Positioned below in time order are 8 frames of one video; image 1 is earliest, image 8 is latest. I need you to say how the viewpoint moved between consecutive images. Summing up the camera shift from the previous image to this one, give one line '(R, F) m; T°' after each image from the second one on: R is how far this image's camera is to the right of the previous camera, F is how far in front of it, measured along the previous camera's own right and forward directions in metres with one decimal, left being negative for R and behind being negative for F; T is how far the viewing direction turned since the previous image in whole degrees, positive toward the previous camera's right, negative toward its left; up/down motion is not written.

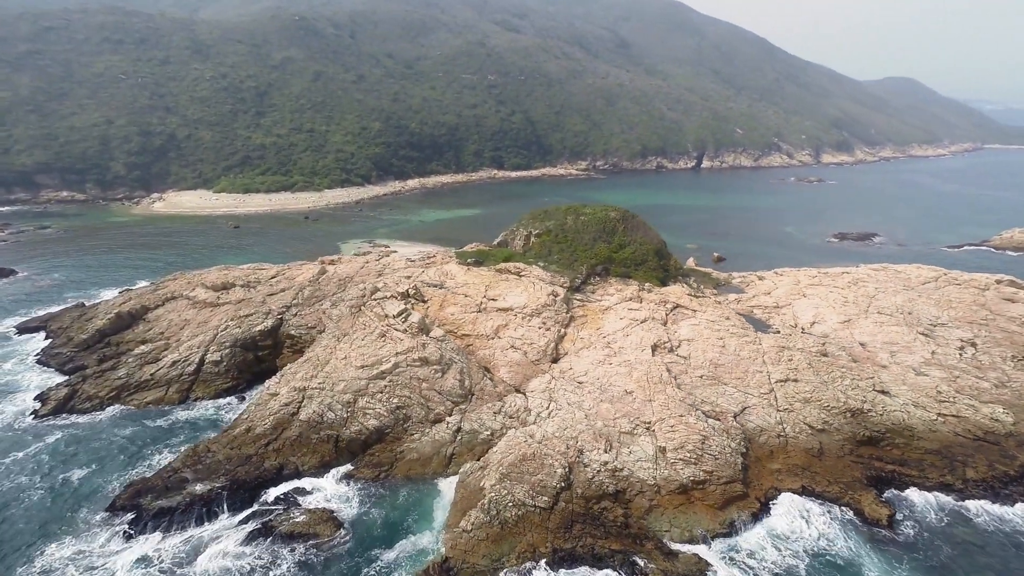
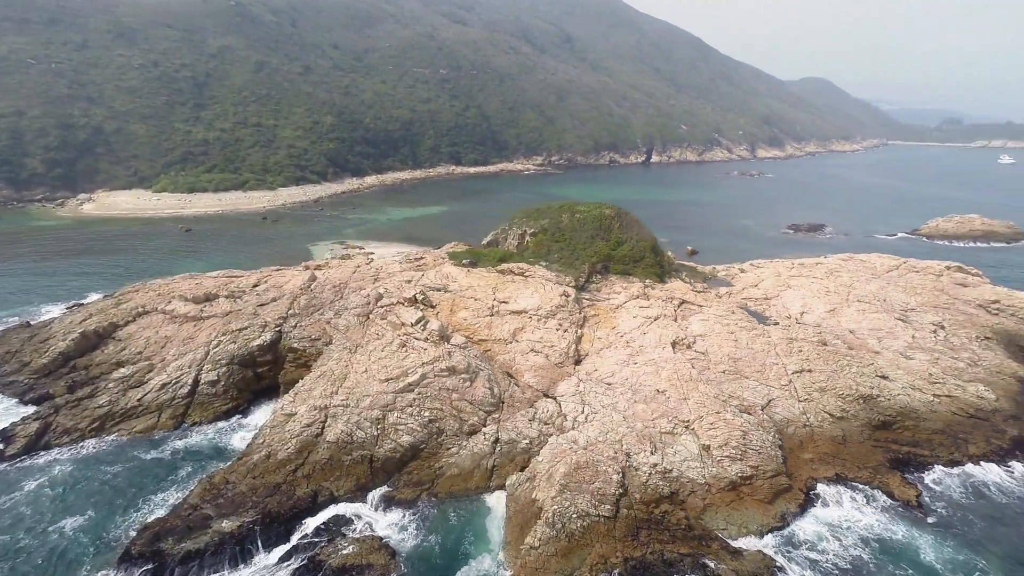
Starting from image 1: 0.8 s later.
(-3.5, +0.8) m; +6°
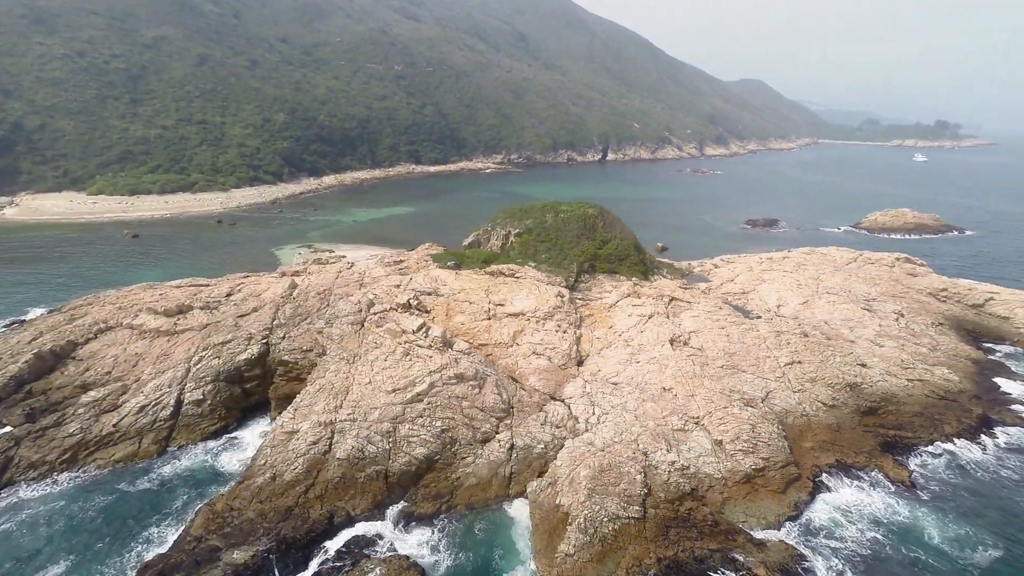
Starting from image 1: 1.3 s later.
(-2.2, +0.4) m; +5°
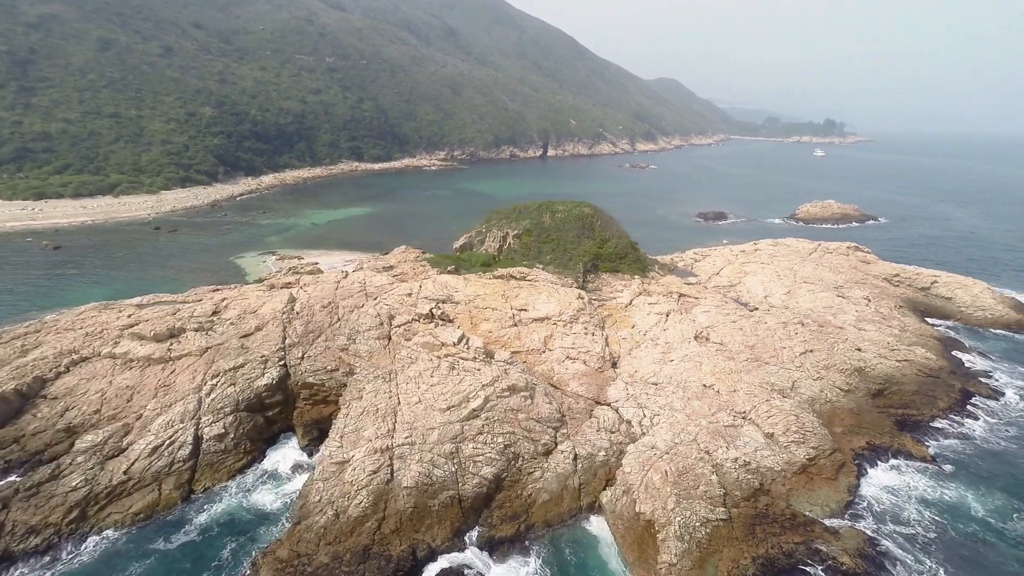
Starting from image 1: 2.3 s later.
(-4.7, +0.9) m; +8°
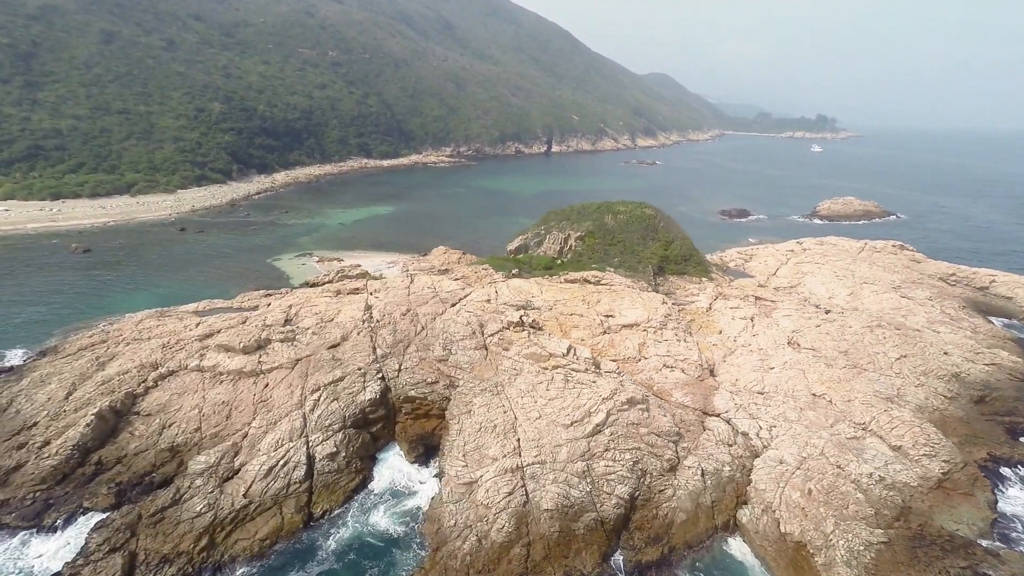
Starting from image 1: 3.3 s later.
(-5.0, +0.9) m; +1°
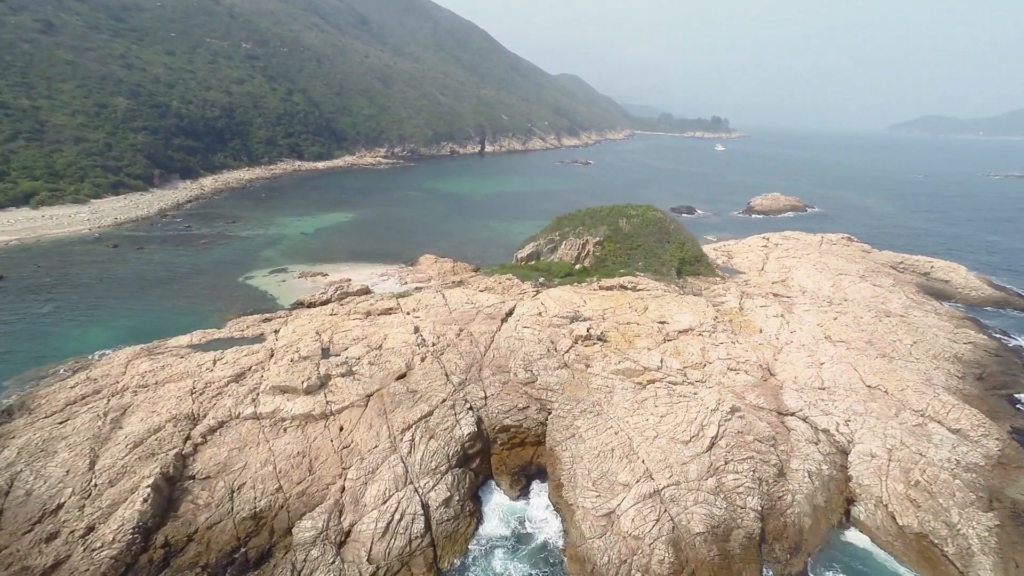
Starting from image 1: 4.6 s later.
(-6.8, +1.5) m; +9°
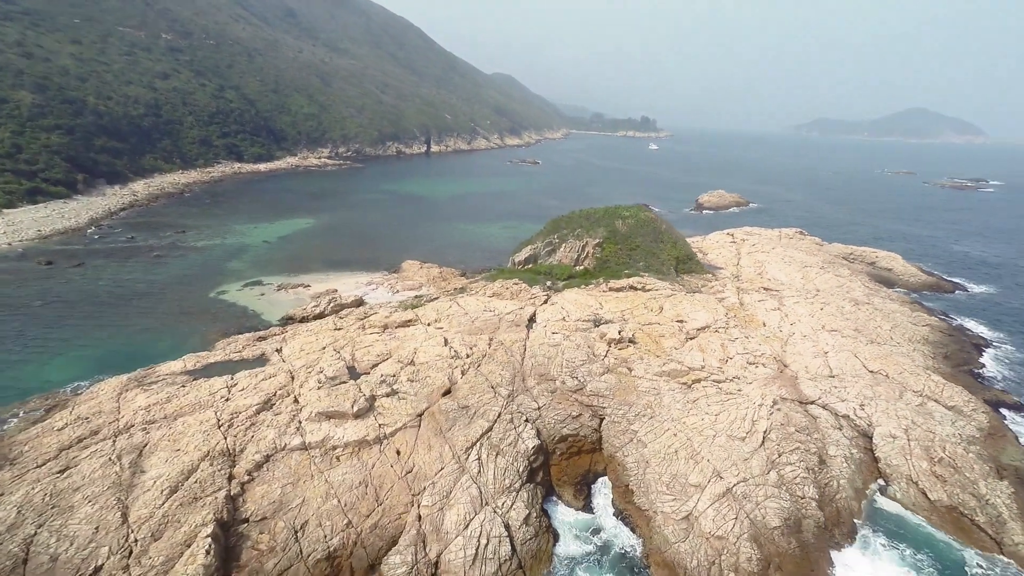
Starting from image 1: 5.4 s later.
(-4.3, +0.6) m; +7°
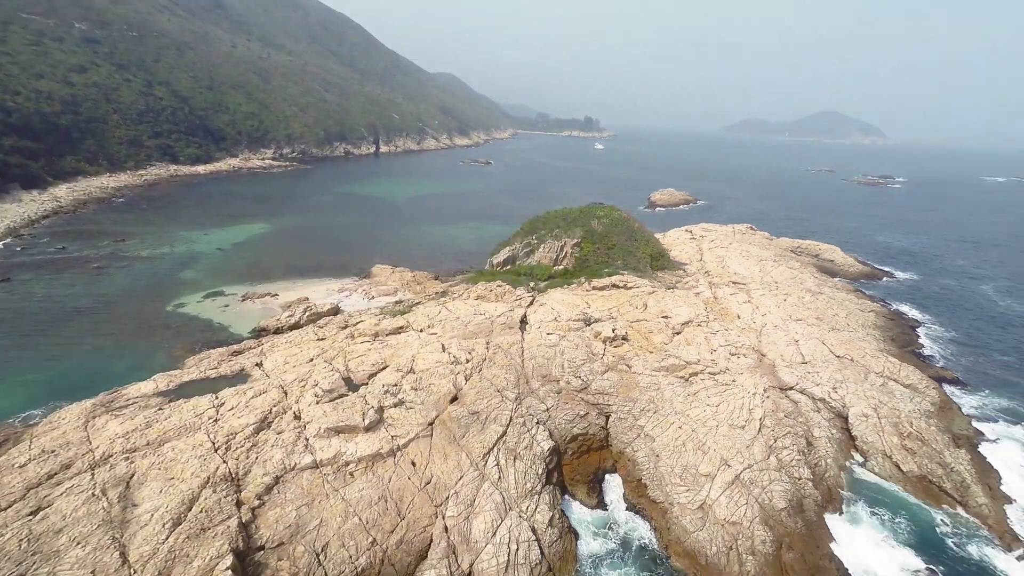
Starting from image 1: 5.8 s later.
(-2.2, +0.1) m; +6°
